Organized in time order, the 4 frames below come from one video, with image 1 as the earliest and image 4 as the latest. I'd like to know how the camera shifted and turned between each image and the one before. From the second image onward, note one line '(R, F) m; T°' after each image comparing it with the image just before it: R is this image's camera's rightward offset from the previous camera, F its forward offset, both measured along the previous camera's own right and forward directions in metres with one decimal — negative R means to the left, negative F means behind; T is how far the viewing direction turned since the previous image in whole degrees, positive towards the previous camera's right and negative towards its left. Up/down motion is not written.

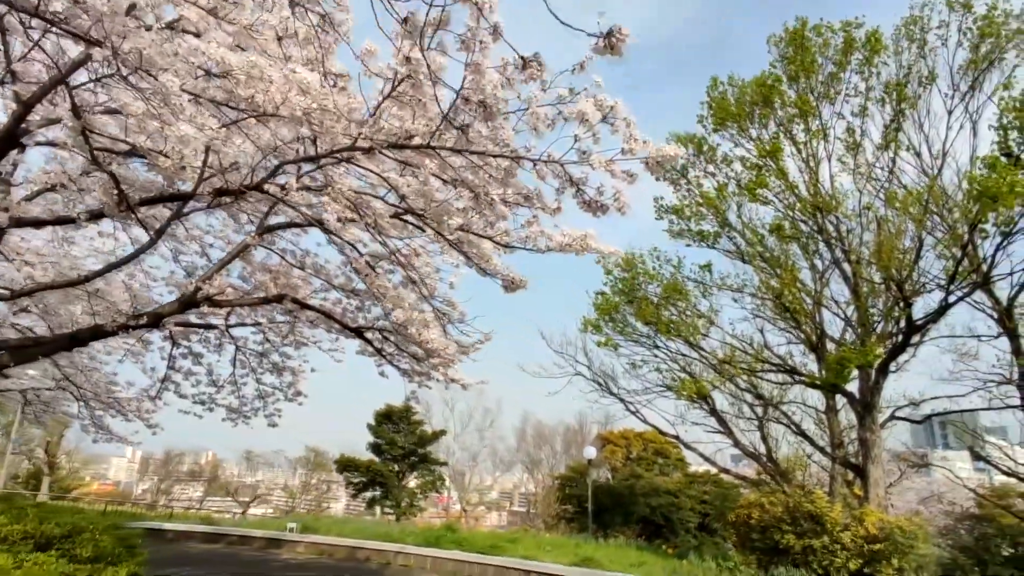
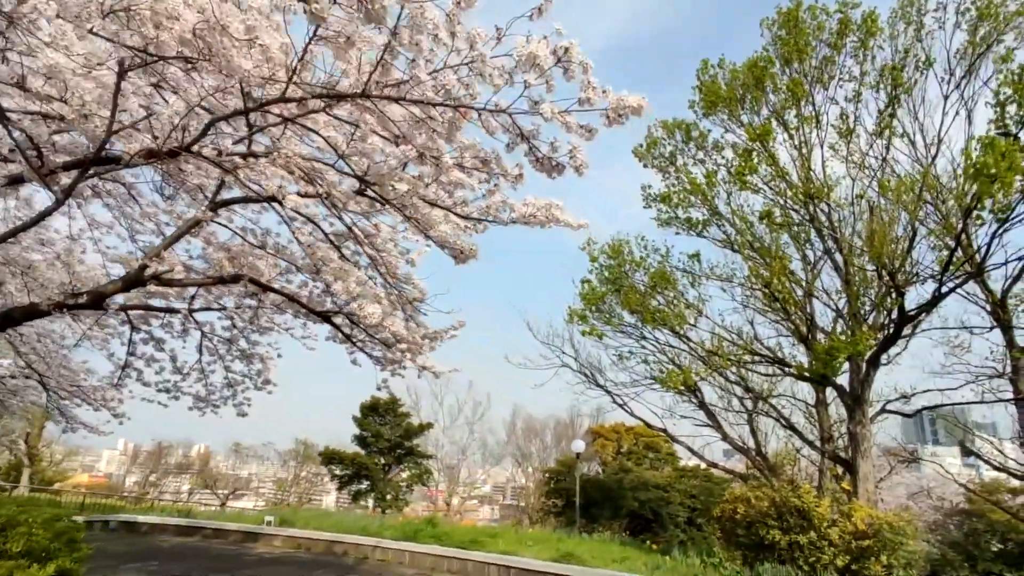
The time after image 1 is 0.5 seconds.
(+0.2, +0.3) m; +1°
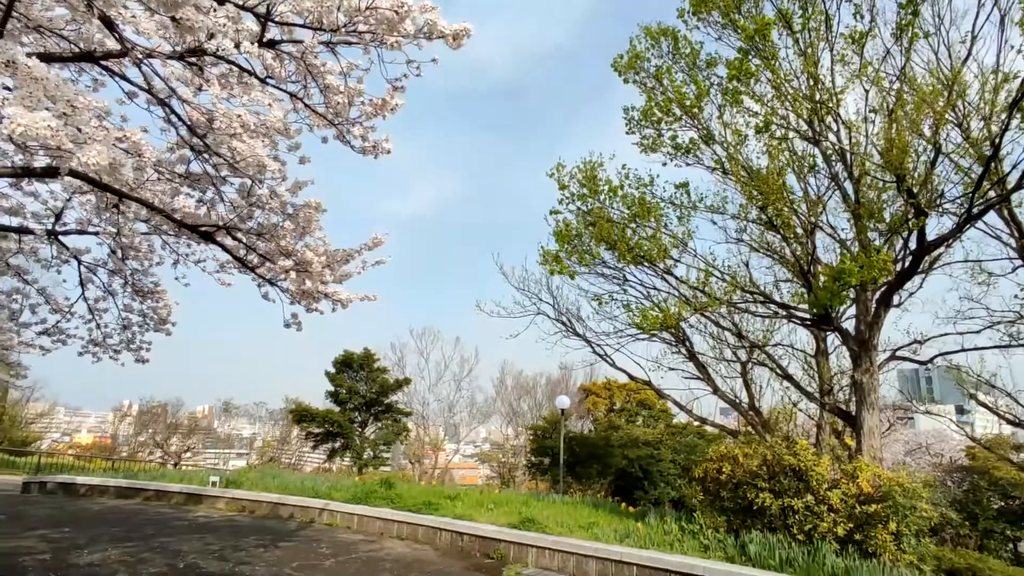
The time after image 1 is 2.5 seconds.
(+0.6, +1.2) m; 0°
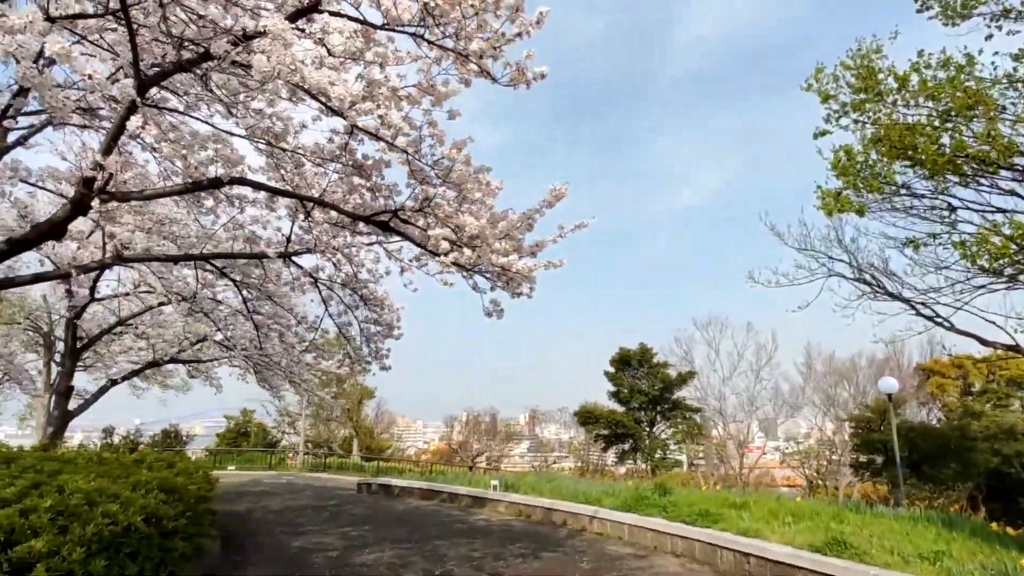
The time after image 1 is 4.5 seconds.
(+0.4, +1.2) m; -27°
